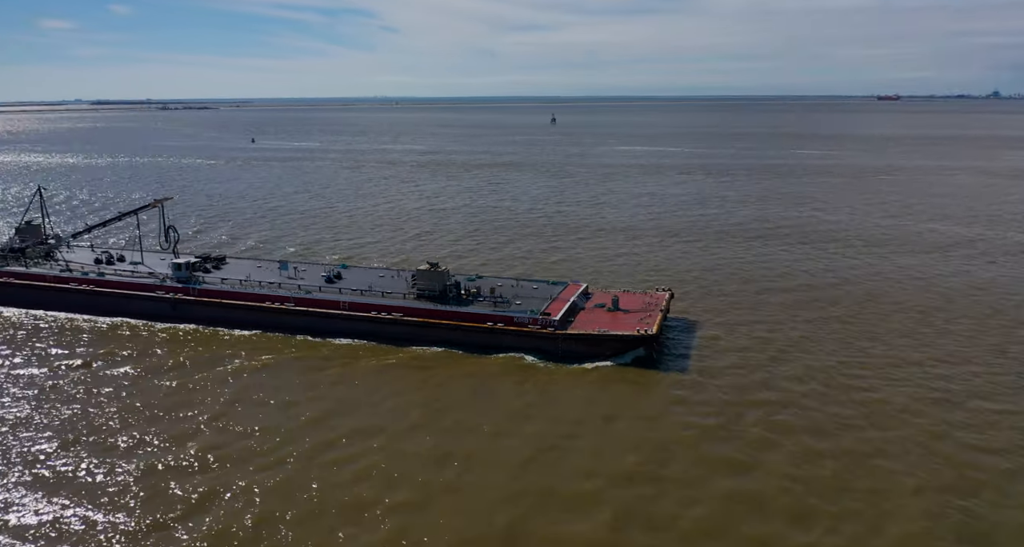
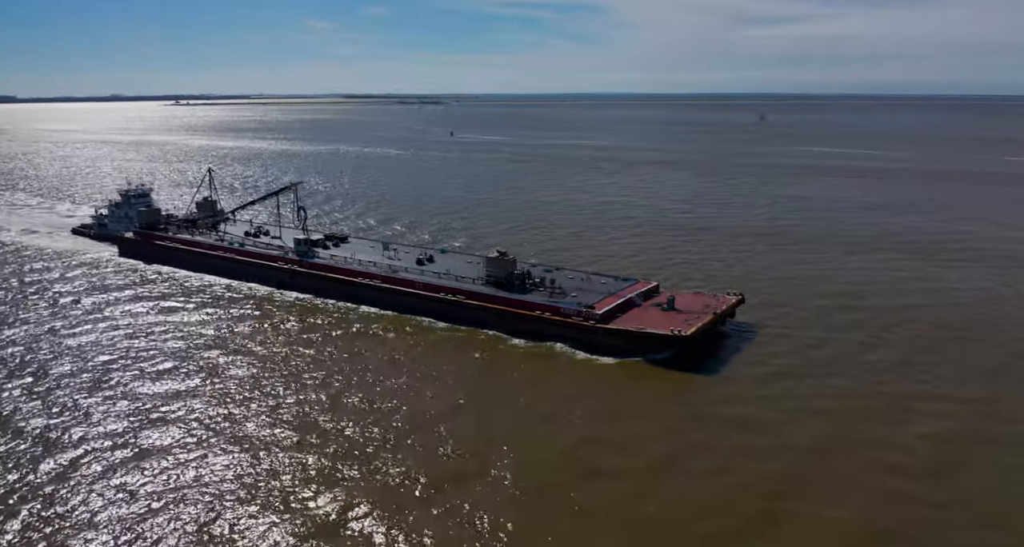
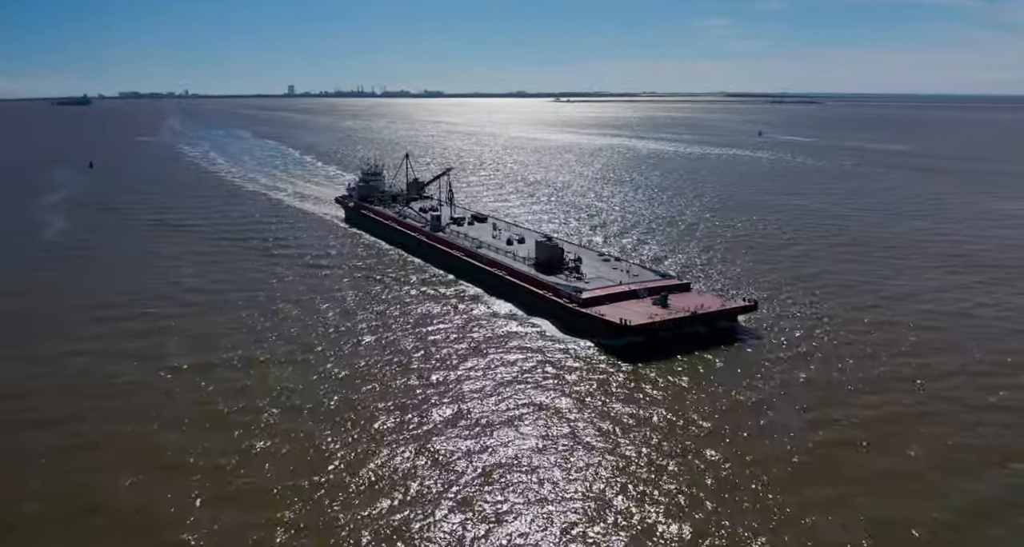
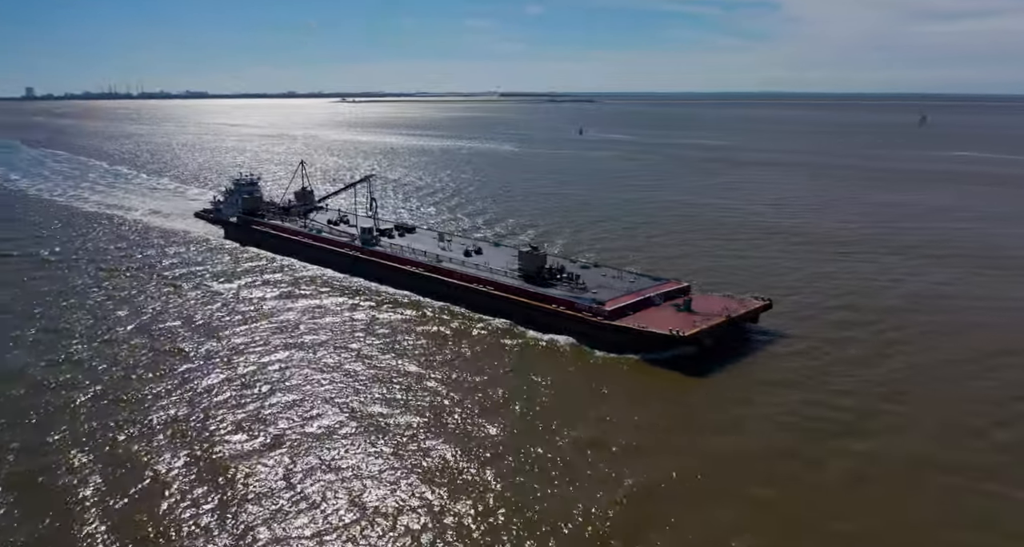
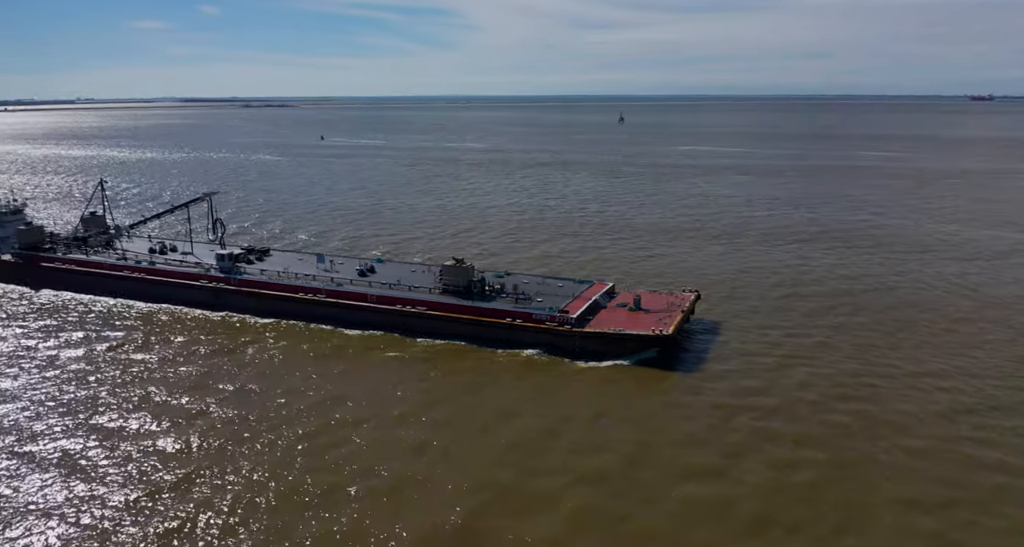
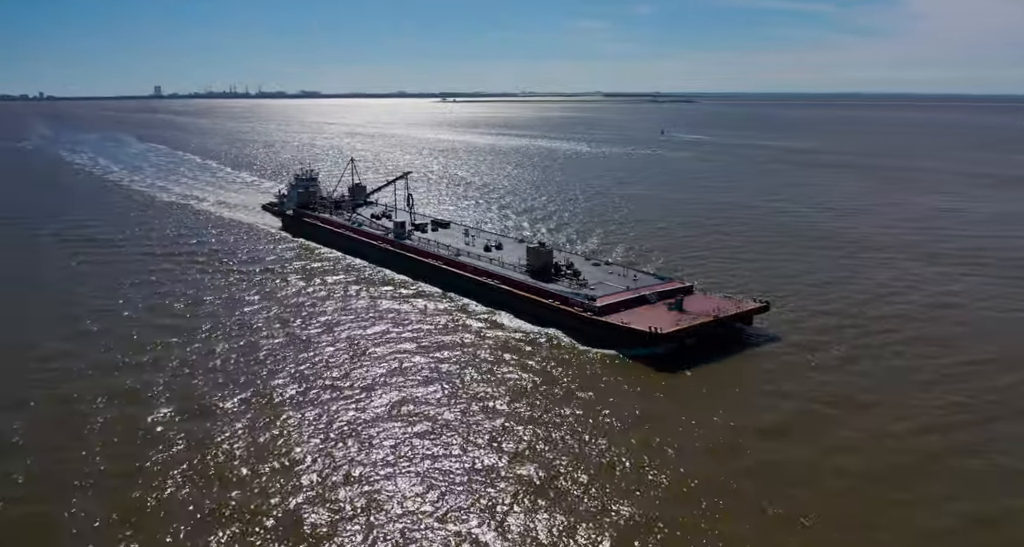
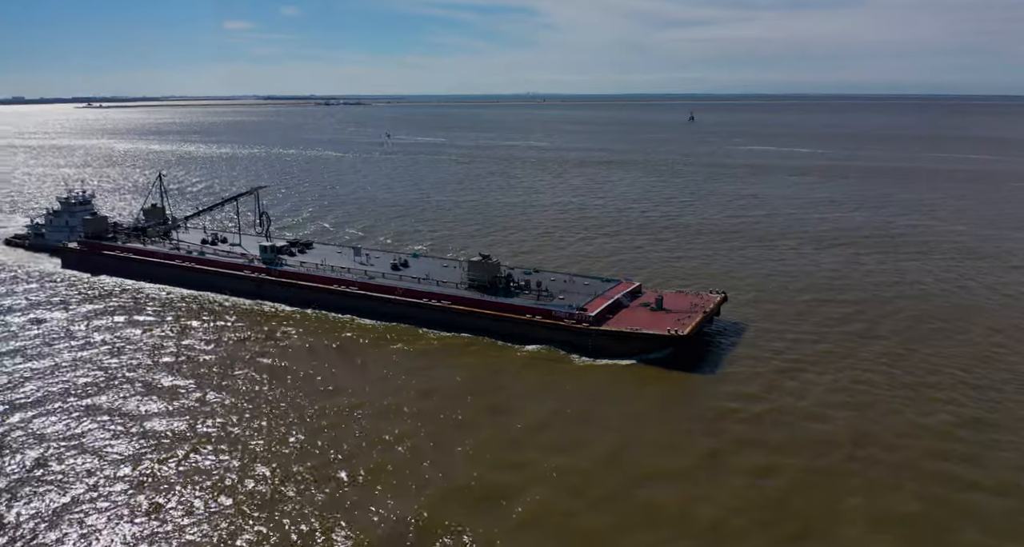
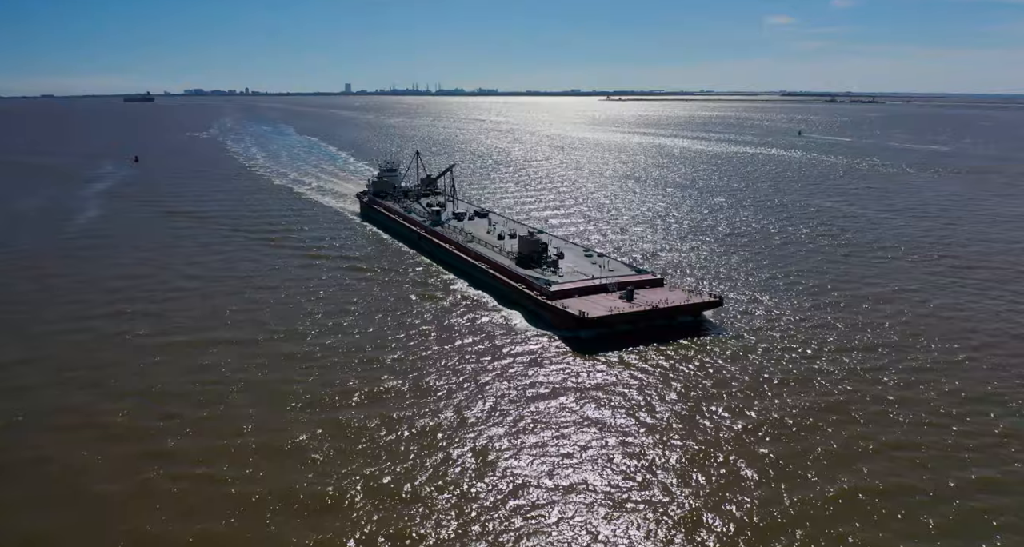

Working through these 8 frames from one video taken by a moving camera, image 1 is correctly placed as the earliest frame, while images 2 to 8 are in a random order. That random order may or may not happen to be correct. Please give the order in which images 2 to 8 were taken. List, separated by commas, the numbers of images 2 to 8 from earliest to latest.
5, 7, 2, 4, 6, 3, 8
